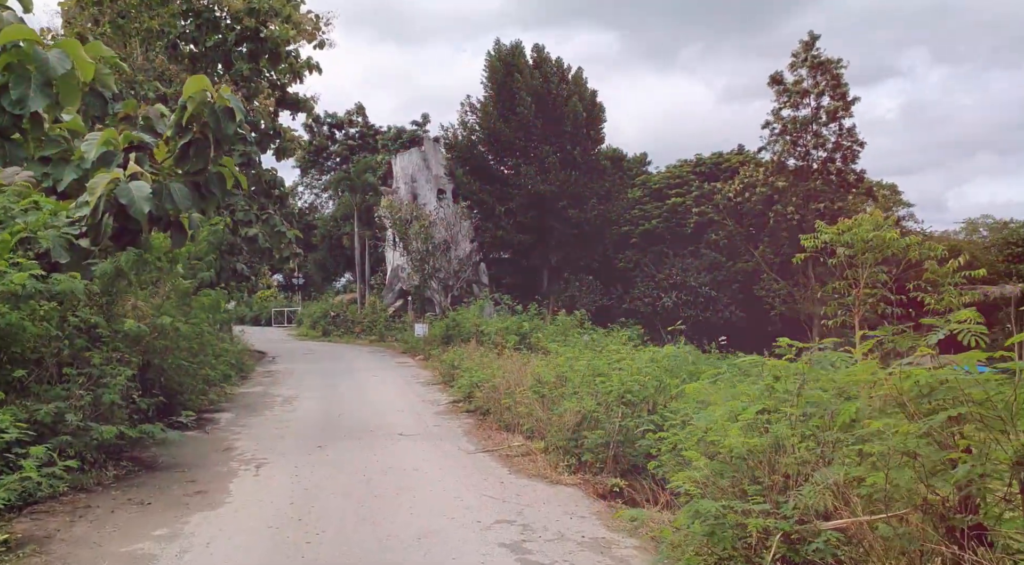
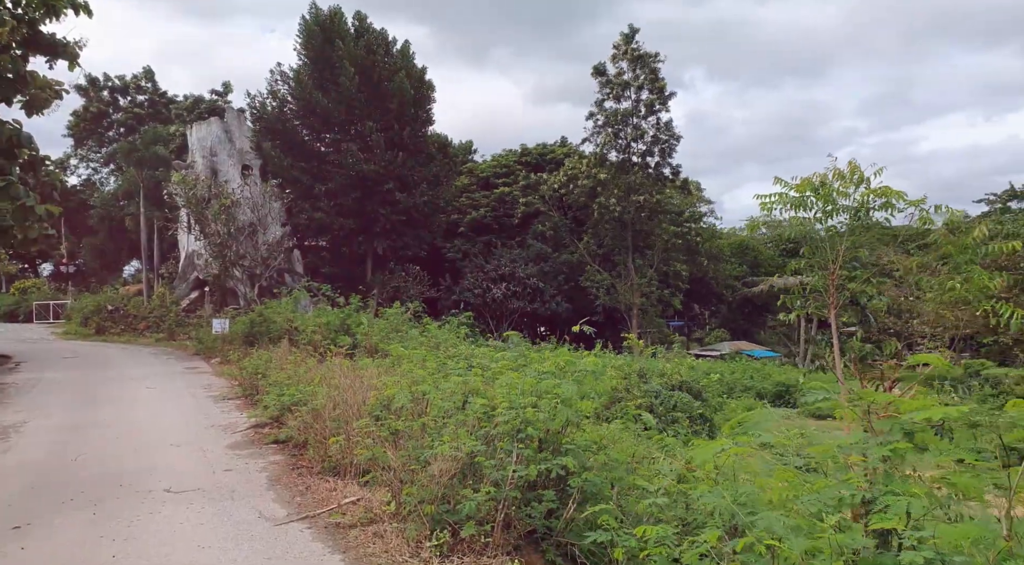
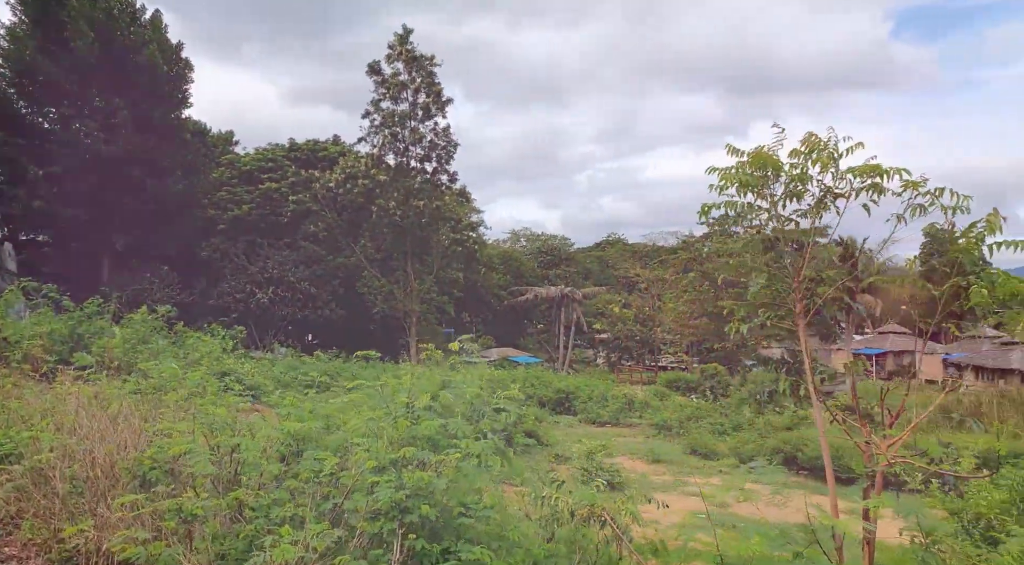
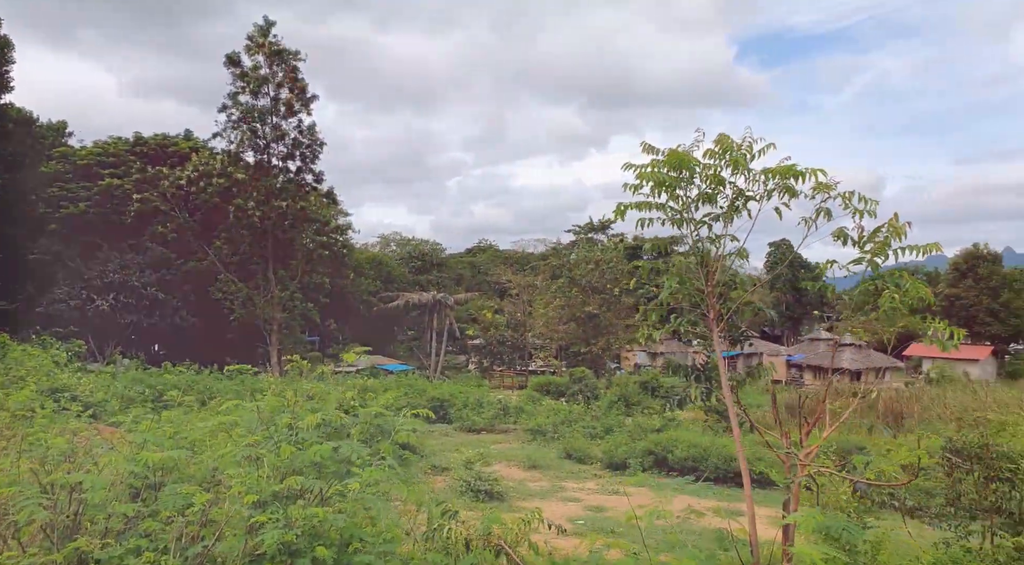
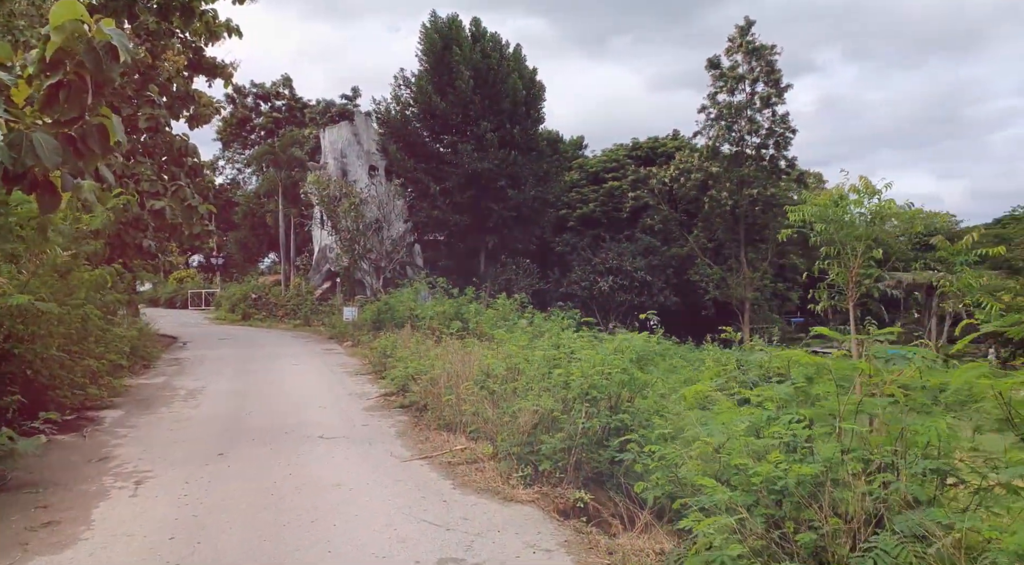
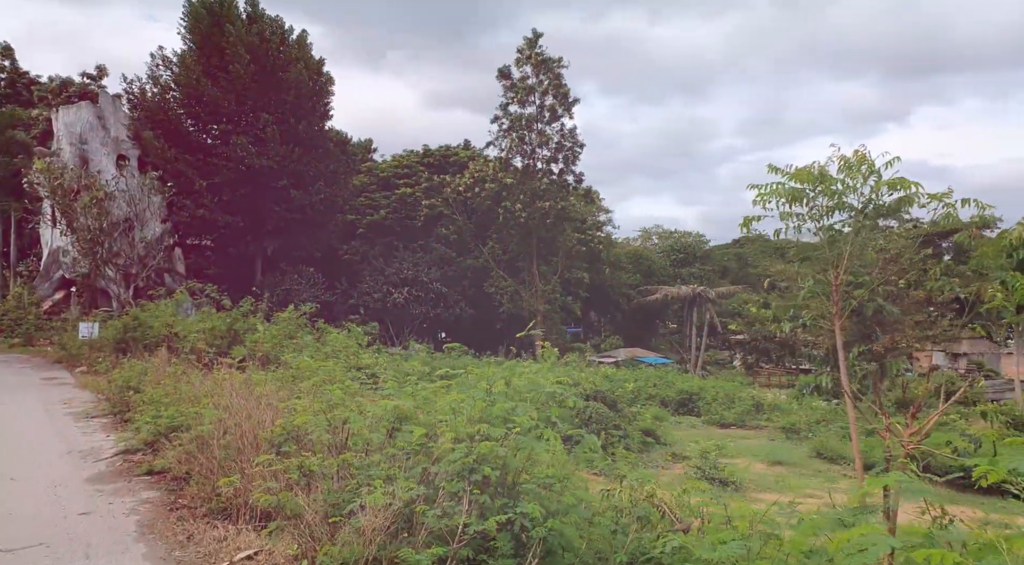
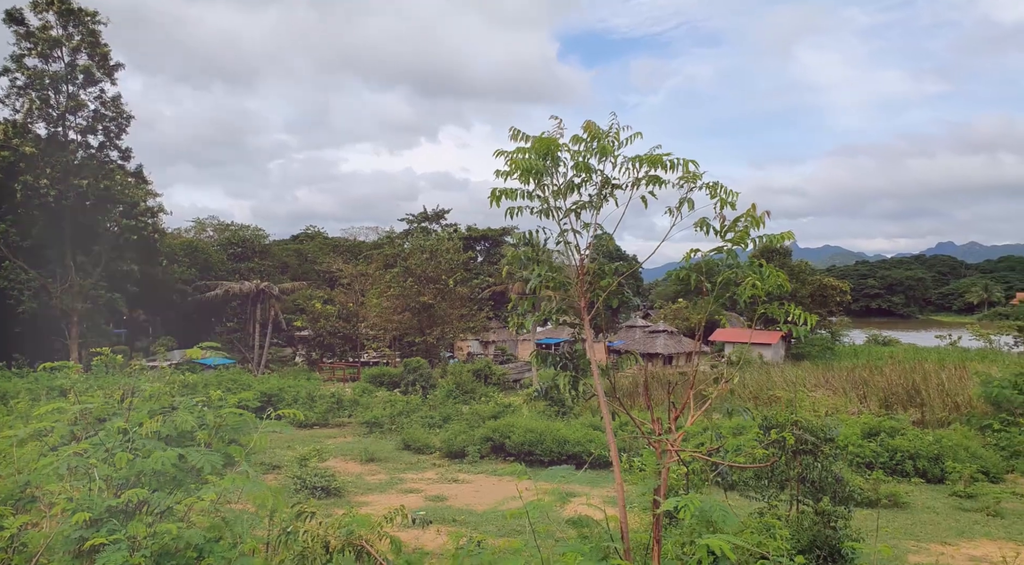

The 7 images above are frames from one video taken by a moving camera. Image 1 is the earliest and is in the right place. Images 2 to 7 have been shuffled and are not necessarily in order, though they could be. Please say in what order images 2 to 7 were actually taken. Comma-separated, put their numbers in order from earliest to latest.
5, 2, 6, 3, 4, 7
